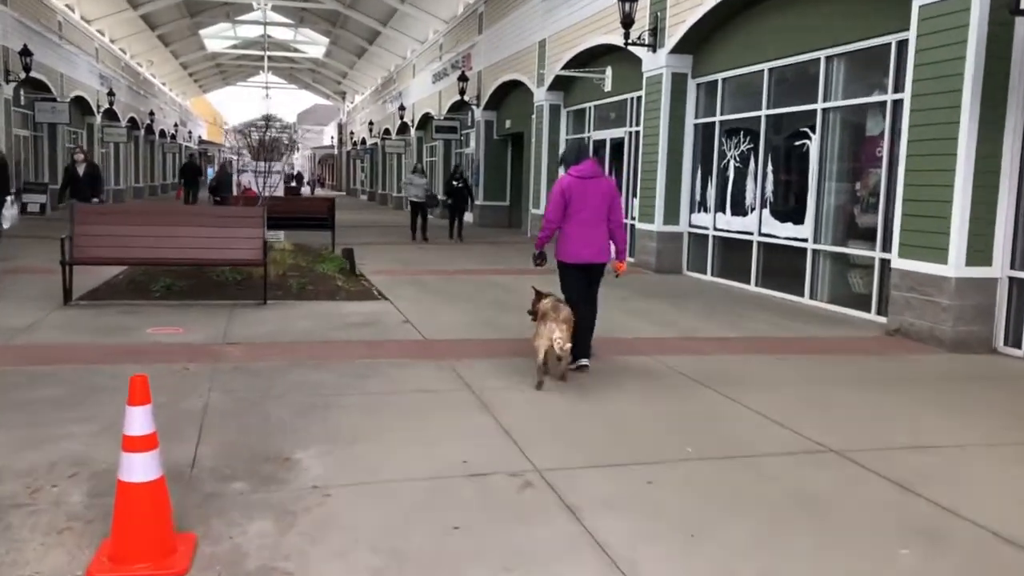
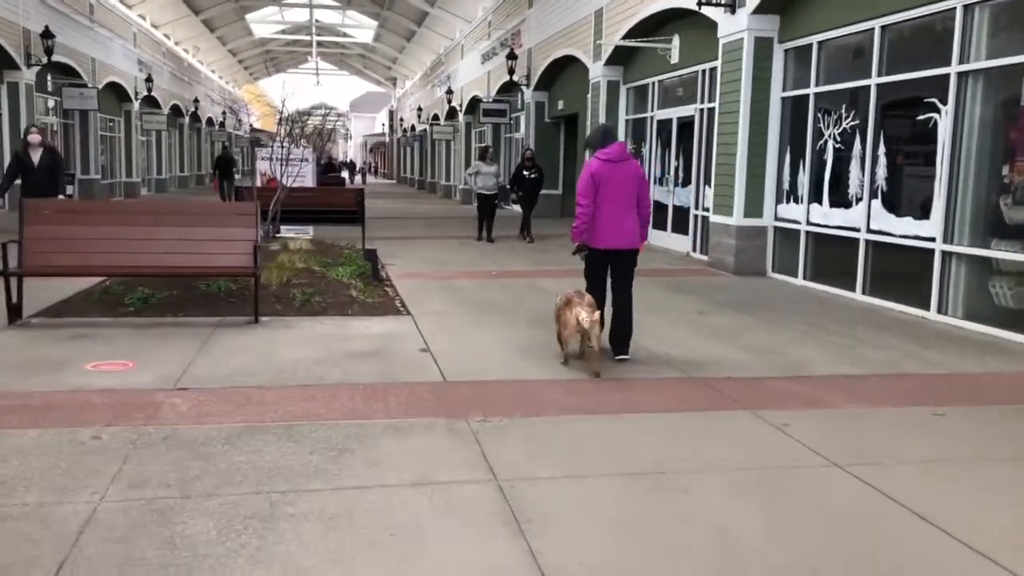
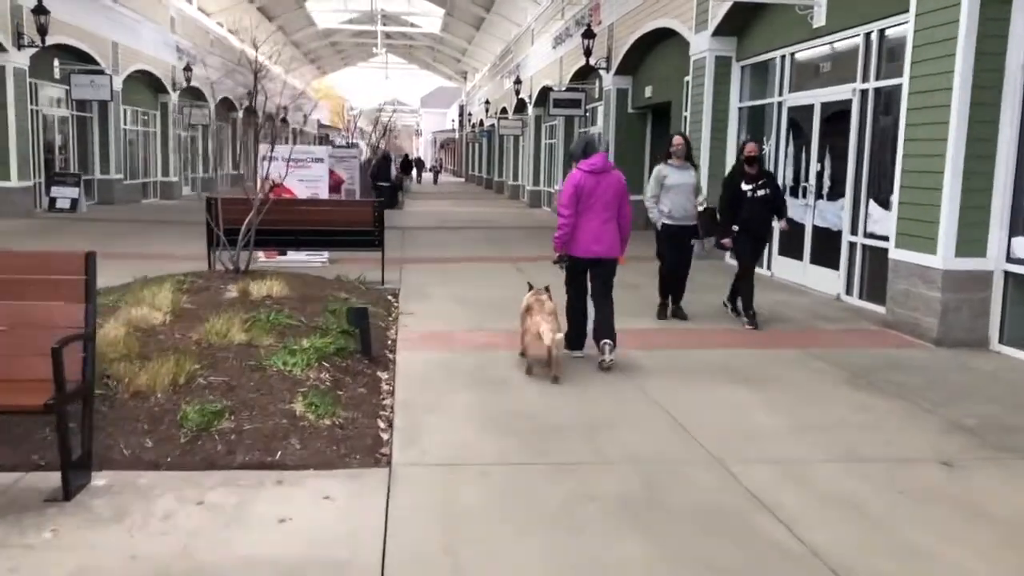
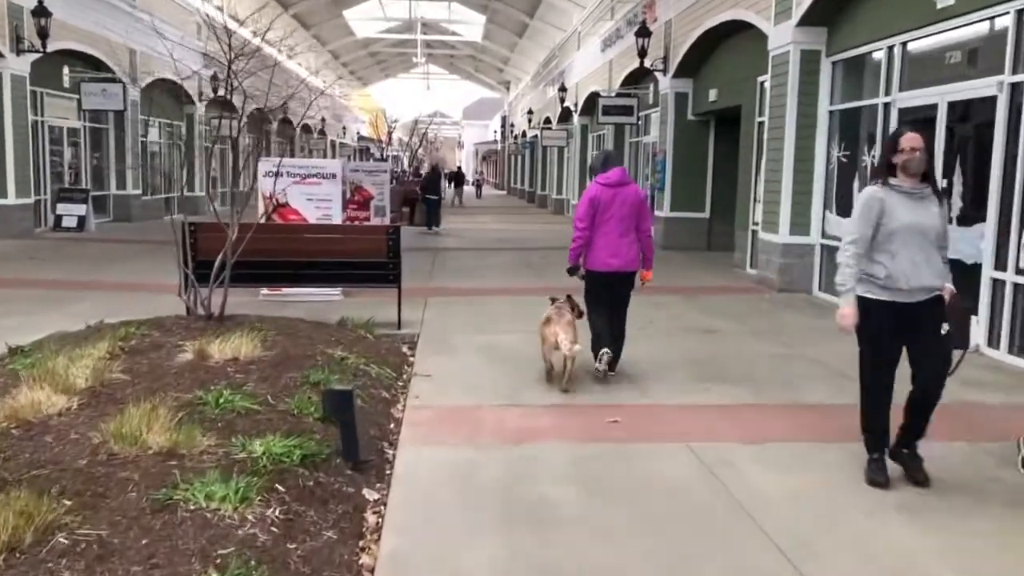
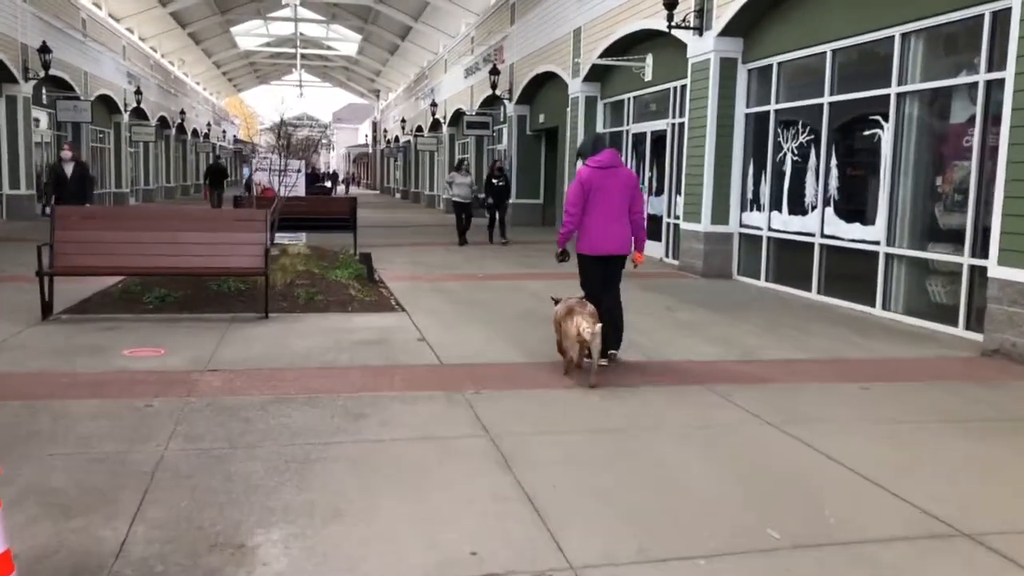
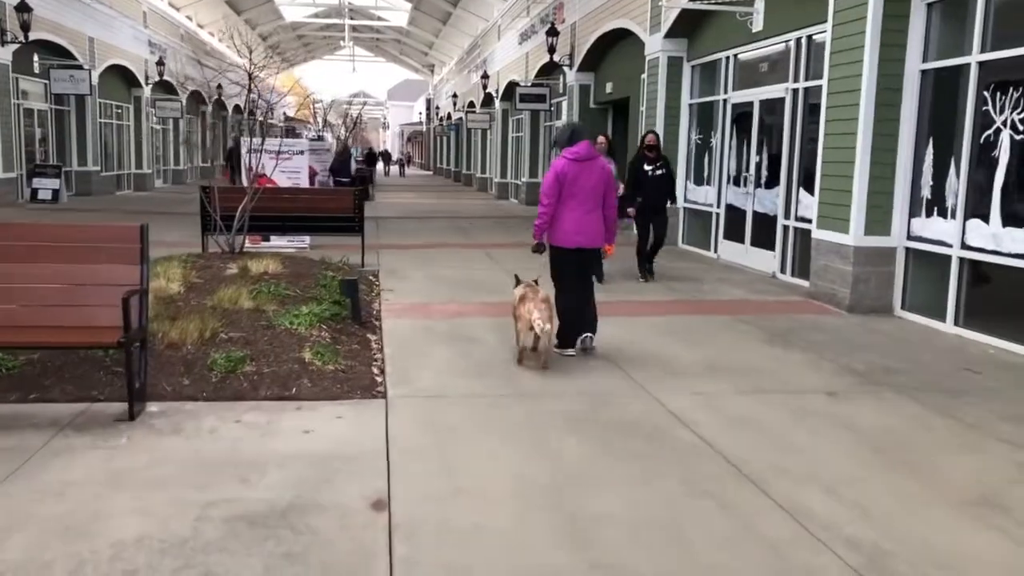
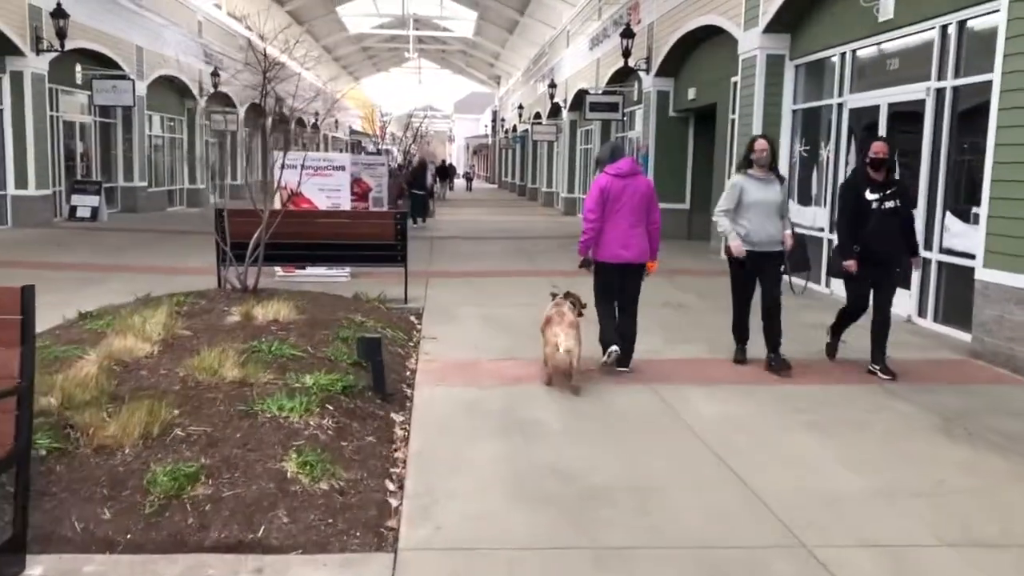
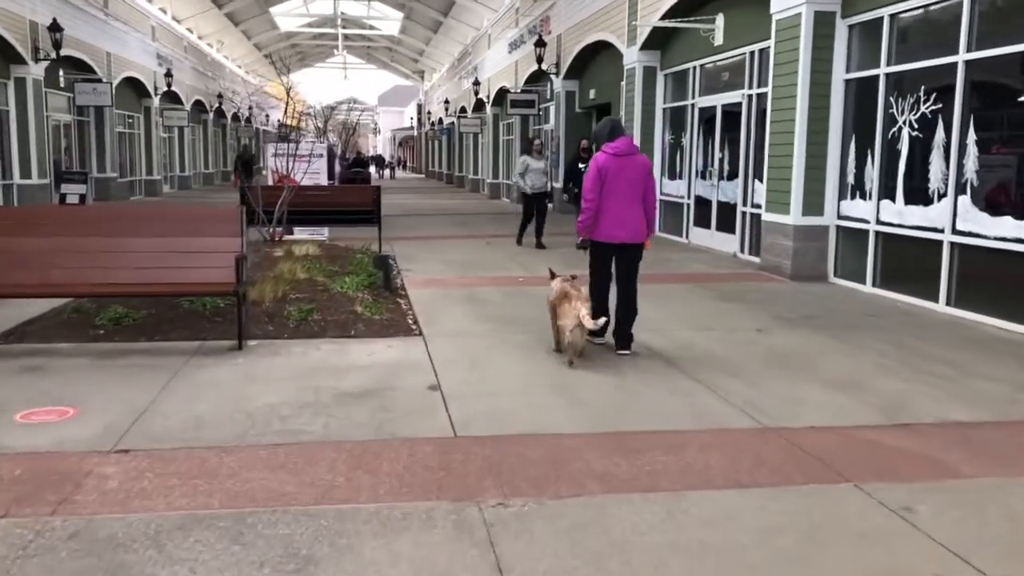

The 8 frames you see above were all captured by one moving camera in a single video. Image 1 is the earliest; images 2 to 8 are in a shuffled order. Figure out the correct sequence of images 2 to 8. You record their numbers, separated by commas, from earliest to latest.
5, 2, 8, 6, 3, 7, 4
